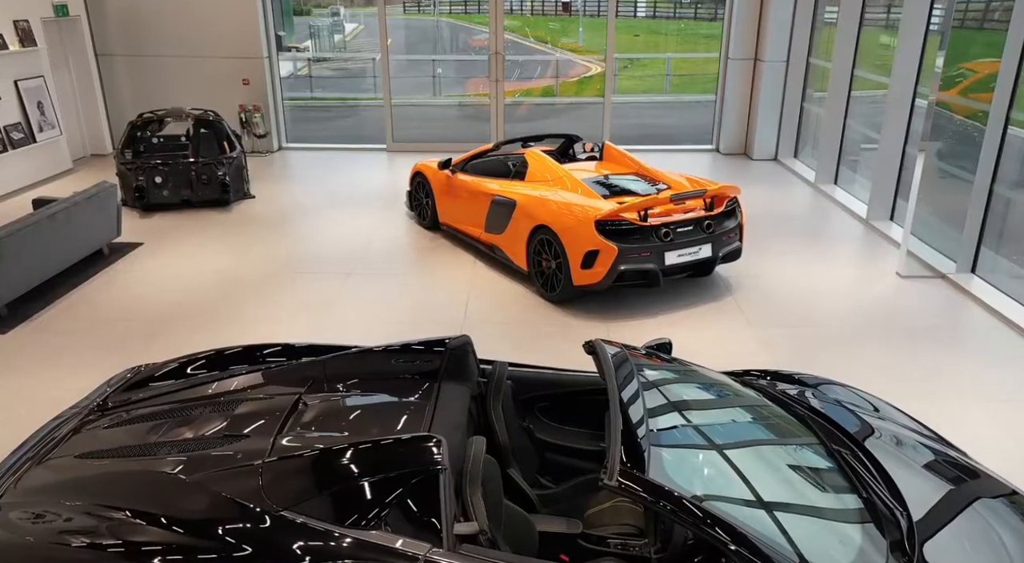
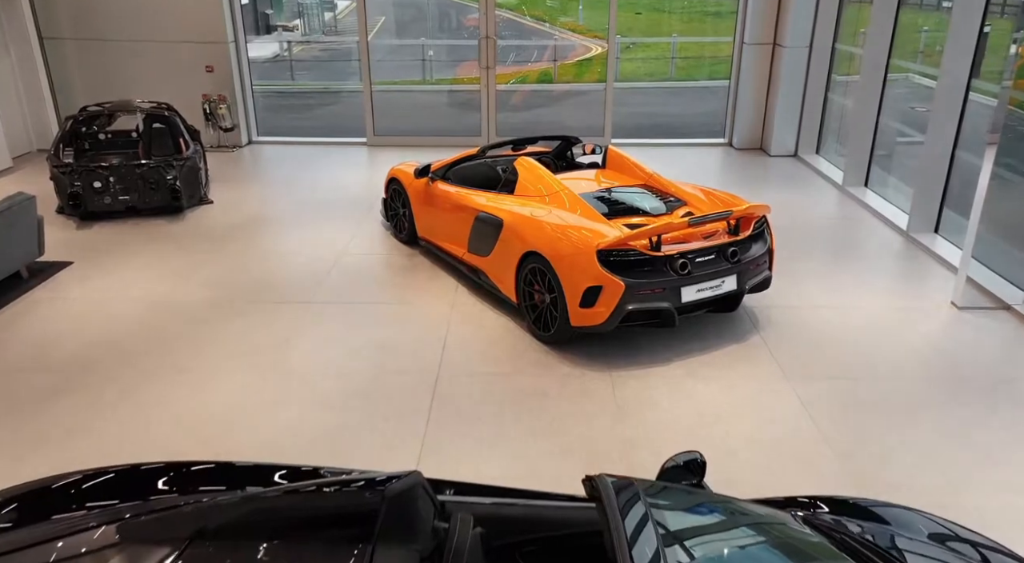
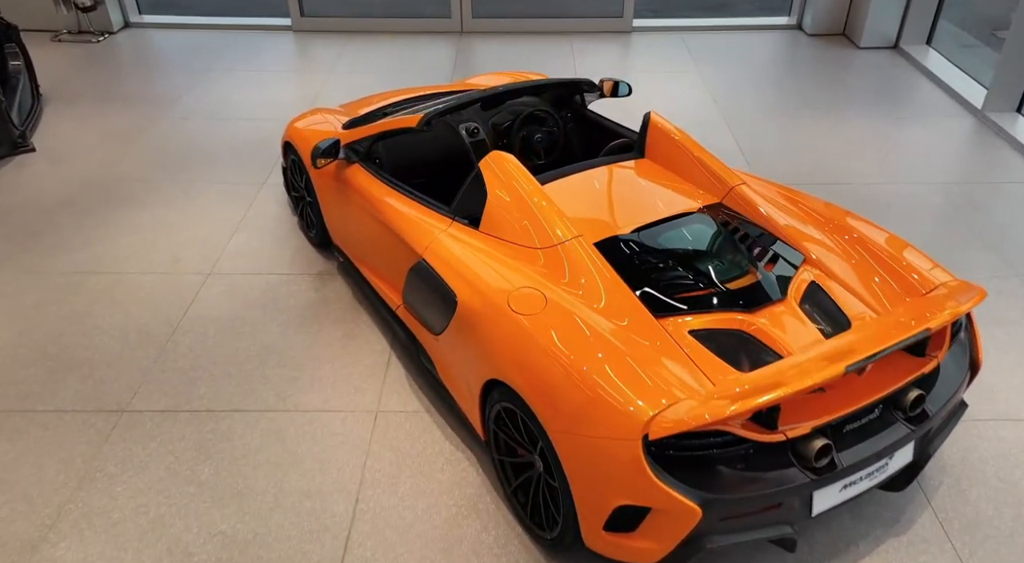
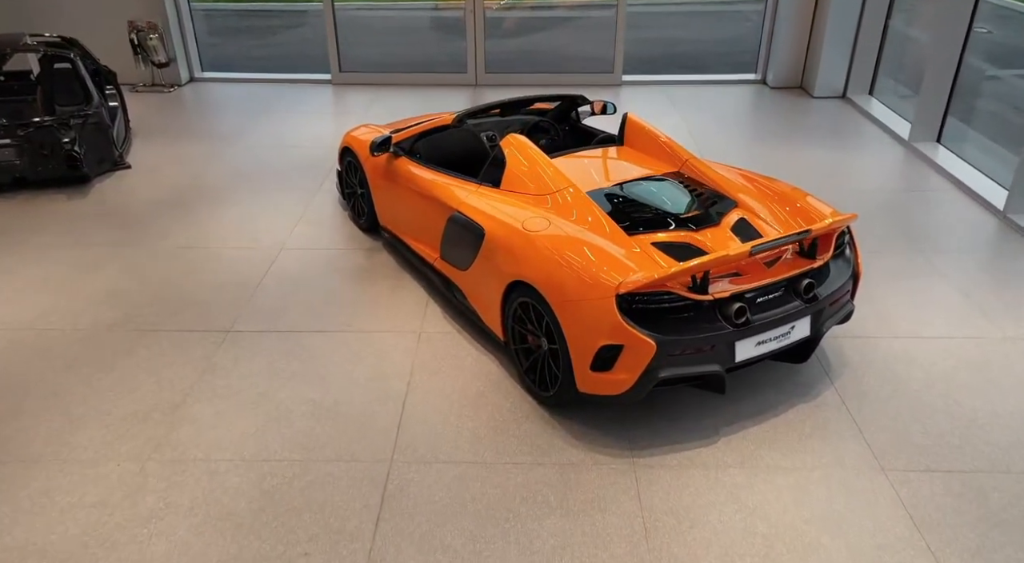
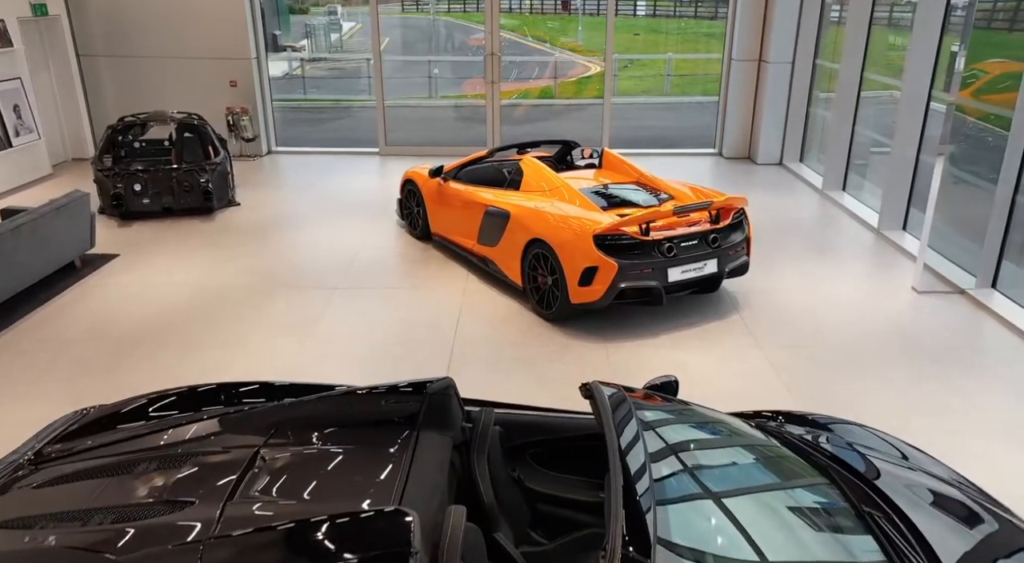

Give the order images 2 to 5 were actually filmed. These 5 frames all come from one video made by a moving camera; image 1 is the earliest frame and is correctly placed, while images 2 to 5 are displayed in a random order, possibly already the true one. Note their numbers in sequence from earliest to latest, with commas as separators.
5, 2, 4, 3
